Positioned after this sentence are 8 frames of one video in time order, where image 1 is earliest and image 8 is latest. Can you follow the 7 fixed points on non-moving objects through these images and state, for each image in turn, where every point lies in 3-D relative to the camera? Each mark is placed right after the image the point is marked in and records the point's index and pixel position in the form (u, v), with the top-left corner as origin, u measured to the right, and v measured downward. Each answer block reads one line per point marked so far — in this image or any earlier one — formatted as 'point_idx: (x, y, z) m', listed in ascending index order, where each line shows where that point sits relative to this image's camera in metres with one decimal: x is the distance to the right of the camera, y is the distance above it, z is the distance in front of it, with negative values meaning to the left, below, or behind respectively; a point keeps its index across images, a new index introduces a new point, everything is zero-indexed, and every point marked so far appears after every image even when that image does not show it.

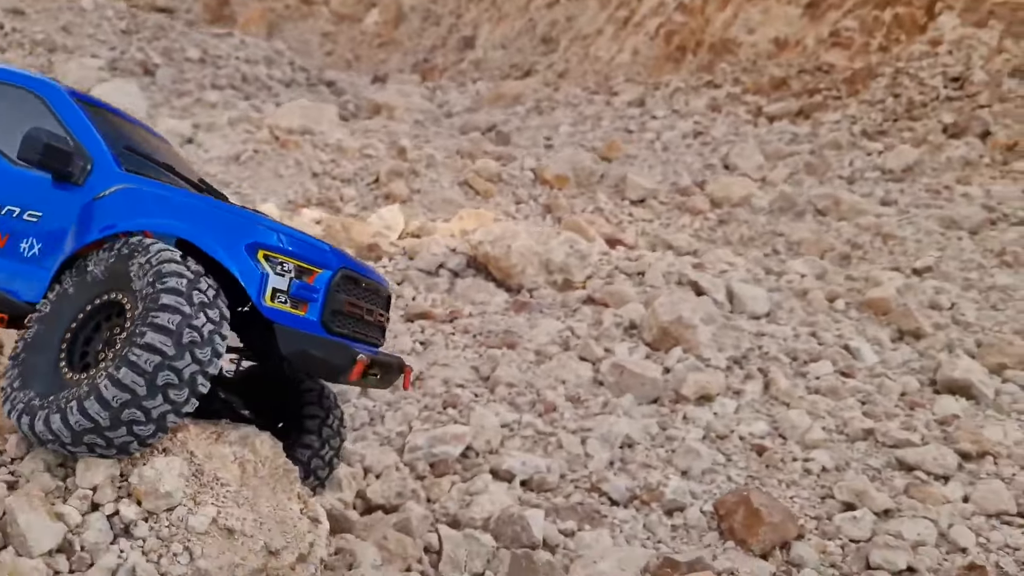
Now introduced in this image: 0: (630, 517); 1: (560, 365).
0: (+0.5, -1.0, +3.8) m
1: (+0.3, -0.5, +5.2) m
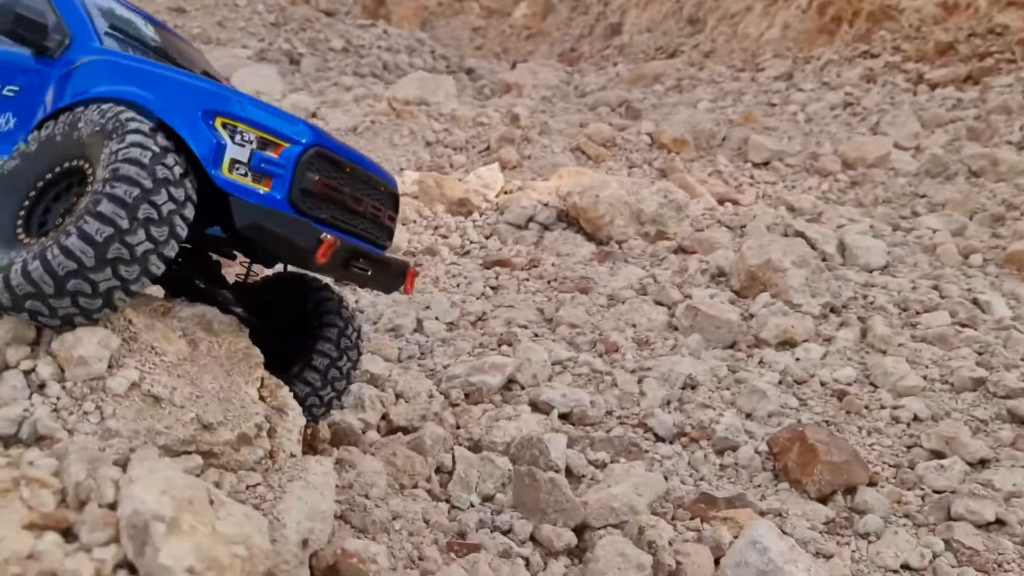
0: (+0.6, -0.7, +3.5) m
1: (+0.7, -0.1, +4.9) m
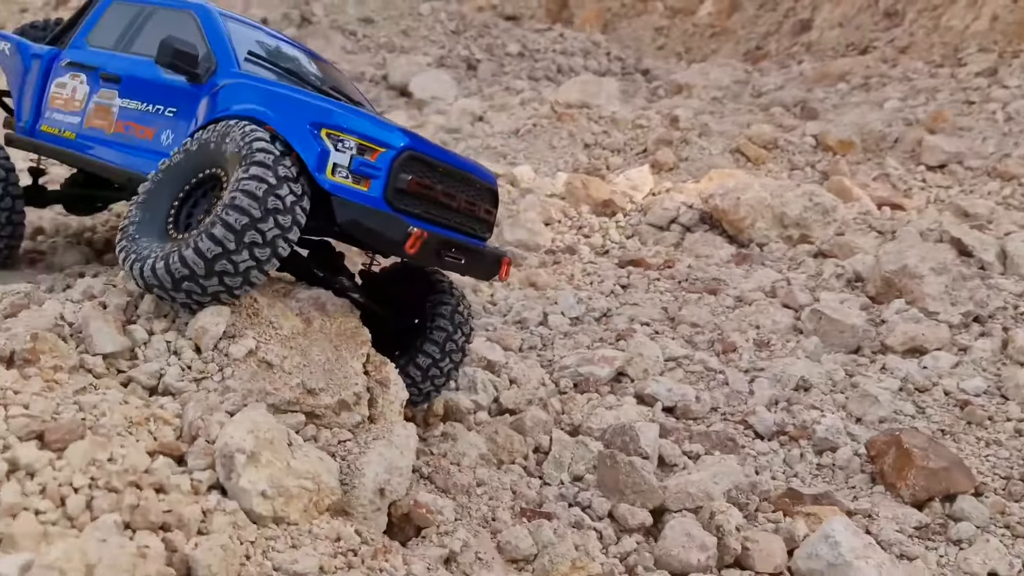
0: (+1.0, -0.7, +3.5) m
1: (+1.4, -0.1, +4.9) m
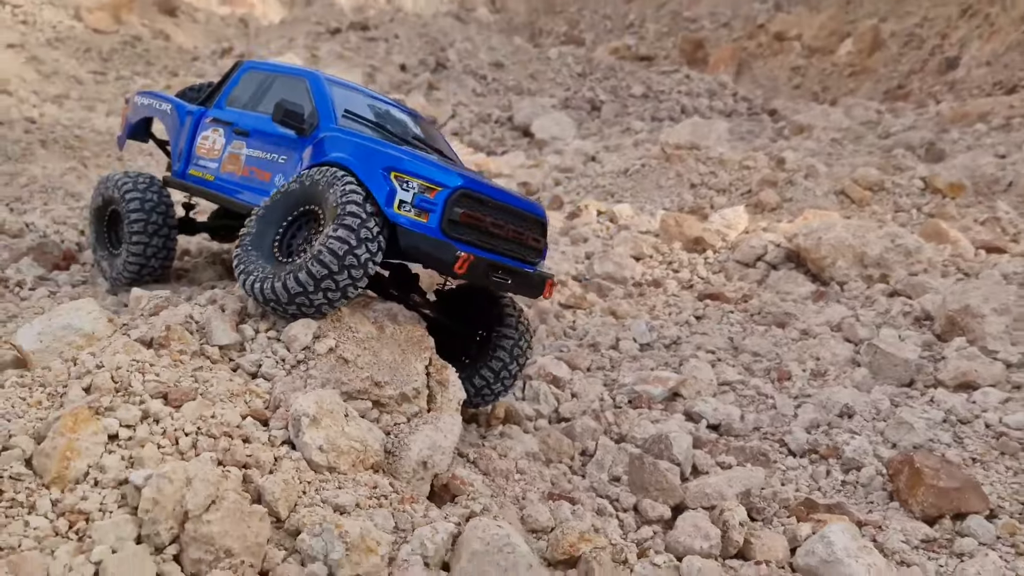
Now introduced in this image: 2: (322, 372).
0: (+1.3, -0.8, +3.9) m
1: (+1.8, -0.3, +5.2) m
2: (-0.7, -0.3, +3.1) m
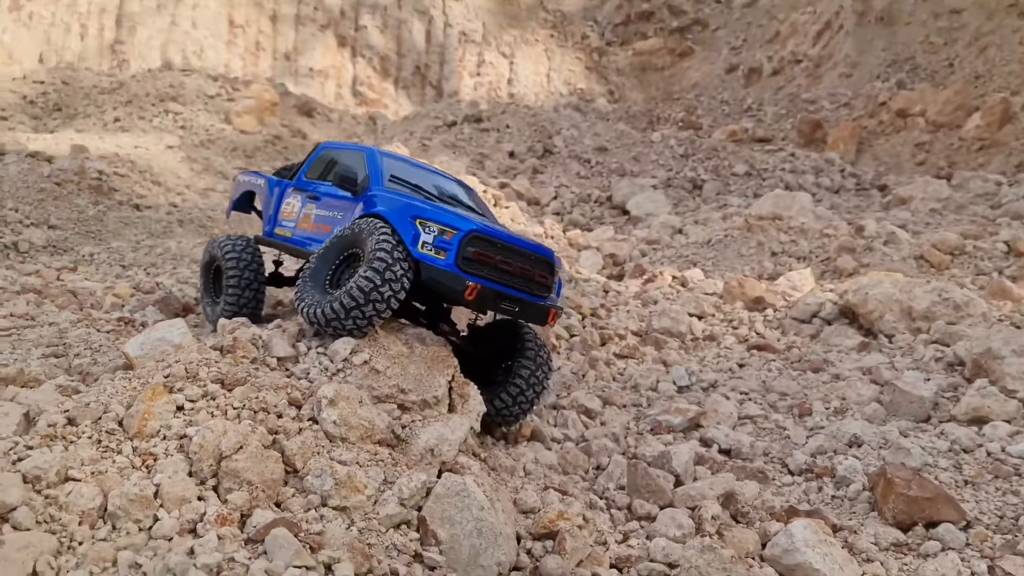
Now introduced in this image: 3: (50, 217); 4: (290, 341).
0: (+1.4, -0.9, +4.2) m
1: (+2.1, -0.6, +5.5) m
2: (-0.7, -0.4, +3.8) m
3: (-4.2, +0.6, +7.9) m
4: (-1.0, -0.2, +3.9) m
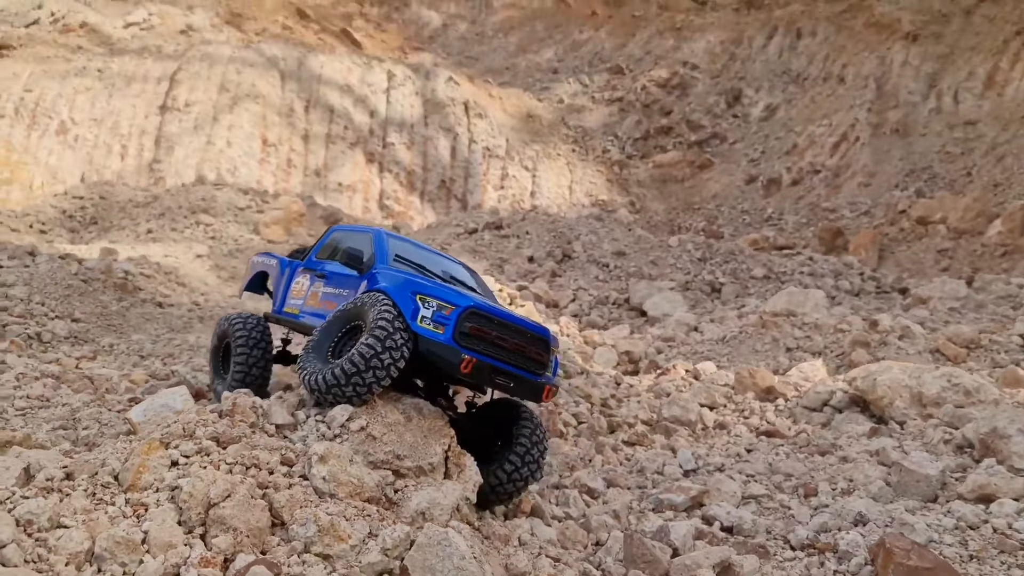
0: (+1.3, -1.3, +4.2) m
1: (+2.1, -1.1, +5.4) m
2: (-0.7, -0.7, +3.9) m
3: (-4.1, -0.2, +8.2) m
4: (-1.0, -0.6, +4.0) m
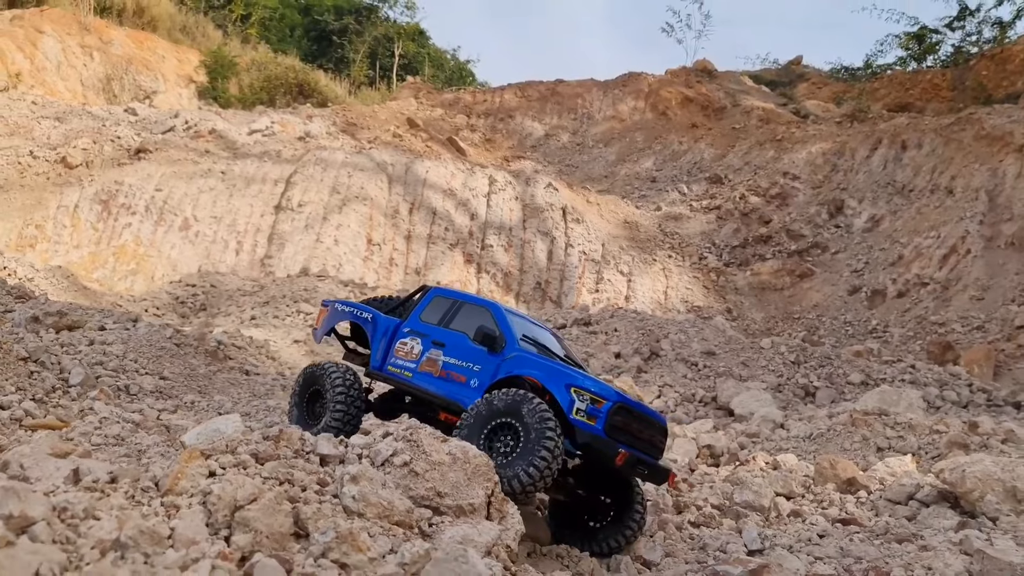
0: (+1.5, -1.5, +3.9) m
1: (+2.4, -1.5, +5.1) m
2: (-0.5, -0.9, +3.9) m
3: (-3.4, -0.8, +8.6) m
4: (-0.8, -0.7, +4.1) m
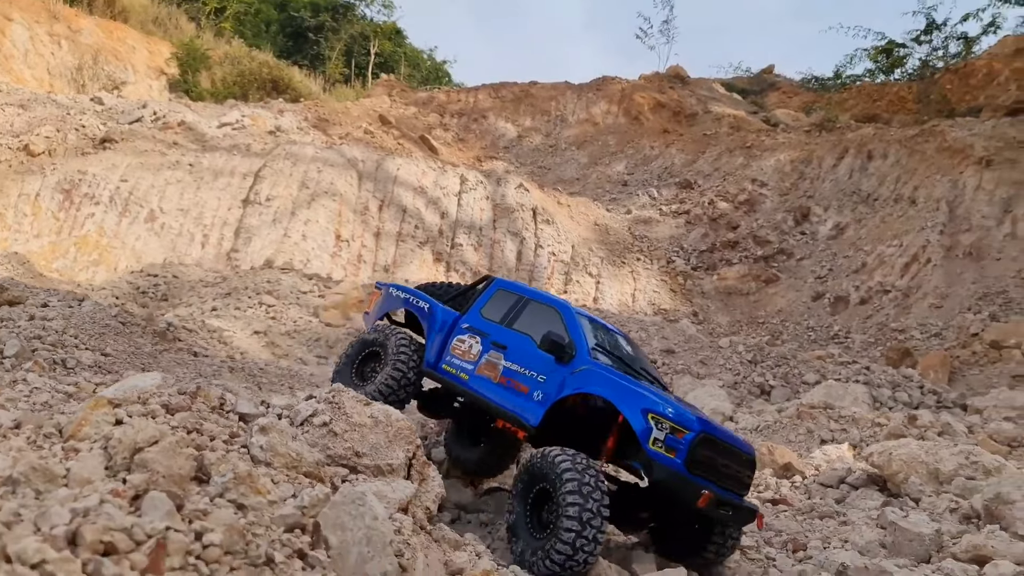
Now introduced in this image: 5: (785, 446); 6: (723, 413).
0: (+1.1, -1.4, +4.0) m
1: (+2.0, -1.4, +5.2) m
2: (-0.9, -0.7, +3.9) m
3: (-3.9, -0.6, +8.5) m
4: (-1.2, -0.5, +4.1) m
5: (+2.9, -1.6, +9.5) m
6: (+2.4, -1.4, +10.6) m
